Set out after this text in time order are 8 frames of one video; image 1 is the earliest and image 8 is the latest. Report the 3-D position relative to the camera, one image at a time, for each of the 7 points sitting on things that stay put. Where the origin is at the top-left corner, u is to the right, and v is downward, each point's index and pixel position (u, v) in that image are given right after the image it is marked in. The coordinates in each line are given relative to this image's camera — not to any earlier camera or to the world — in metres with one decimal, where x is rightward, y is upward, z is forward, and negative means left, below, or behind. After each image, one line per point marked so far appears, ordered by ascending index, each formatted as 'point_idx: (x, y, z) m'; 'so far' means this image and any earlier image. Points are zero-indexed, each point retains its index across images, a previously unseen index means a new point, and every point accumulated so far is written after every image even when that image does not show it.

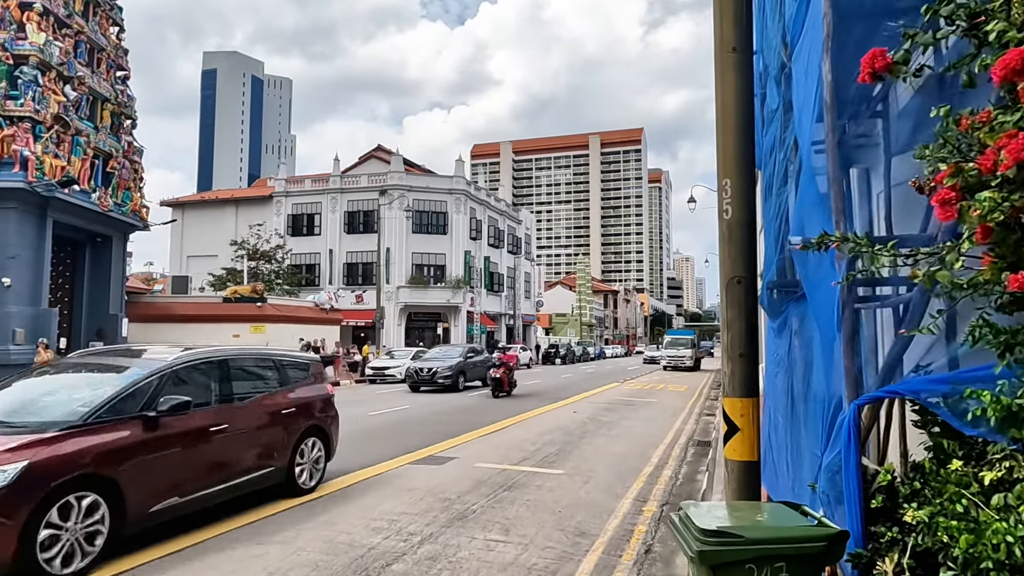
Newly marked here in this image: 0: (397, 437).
0: (-2.0, -2.6, +11.3) m
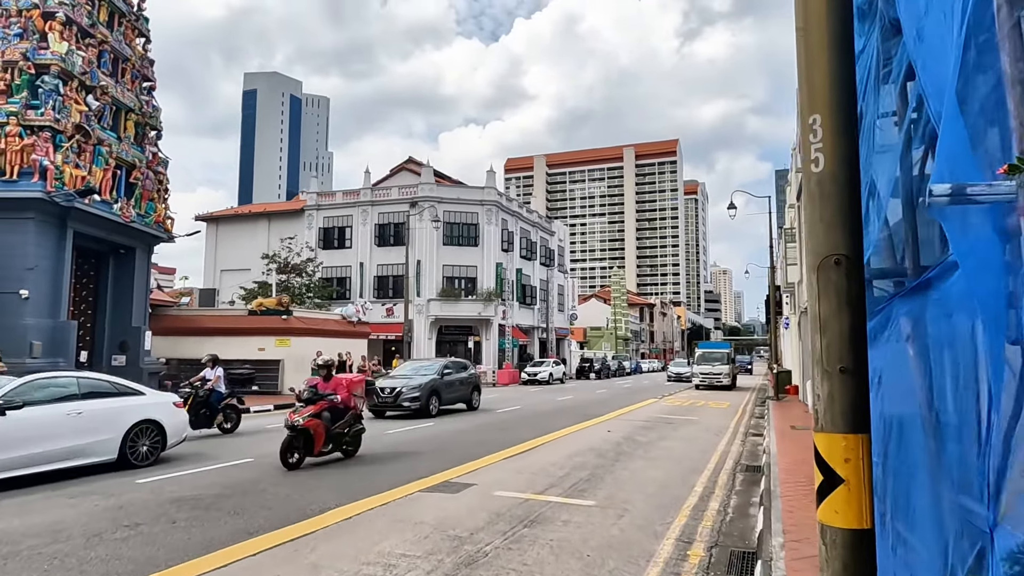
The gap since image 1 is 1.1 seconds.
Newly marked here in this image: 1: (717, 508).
0: (-1.6, -2.7, +10.4) m
1: (+2.4, -2.6, +7.8) m
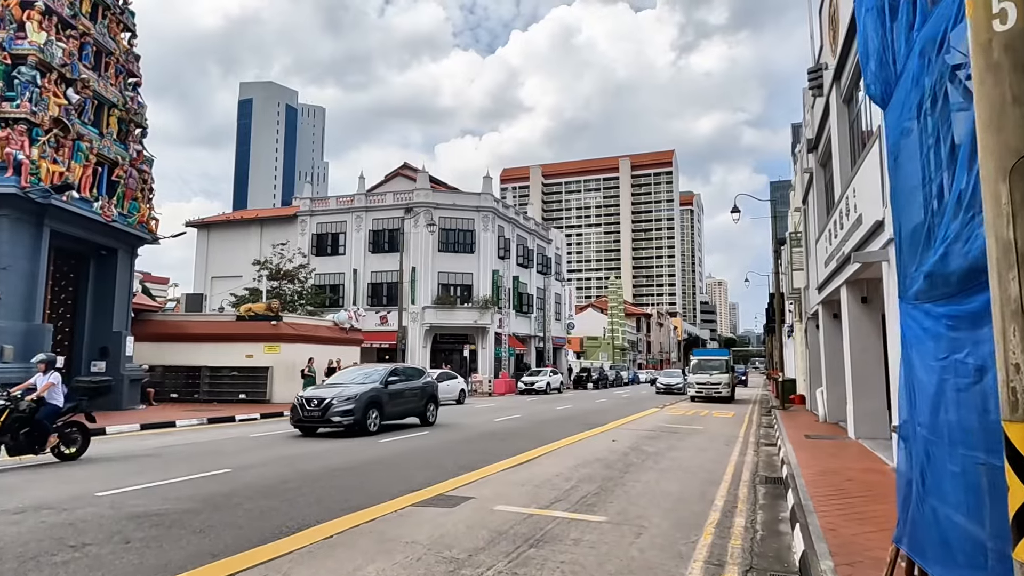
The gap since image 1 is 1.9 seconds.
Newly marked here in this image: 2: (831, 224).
0: (-1.6, -2.6, +9.5) m
1: (+2.5, -2.5, +7.0) m
2: (+7.5, +1.5, +15.6) m
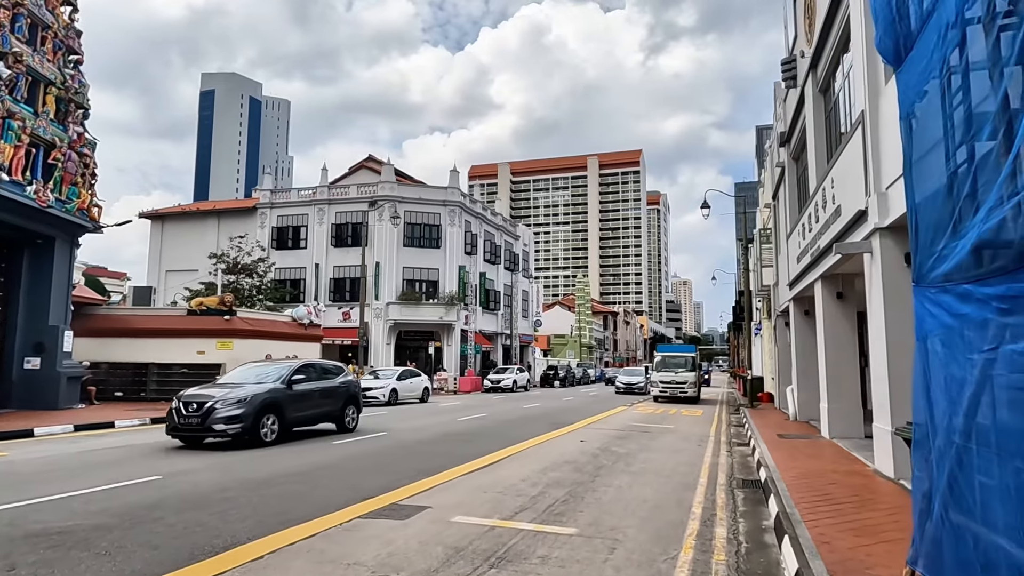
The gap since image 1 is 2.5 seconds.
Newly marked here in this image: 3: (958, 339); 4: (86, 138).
0: (-2.1, -2.5, +8.7) m
1: (+2.1, -2.4, +6.4) m
2: (+6.7, +1.6, +15.3) m
3: (+2.3, -0.3, +3.4) m
4: (-12.5, +4.4, +19.4) m
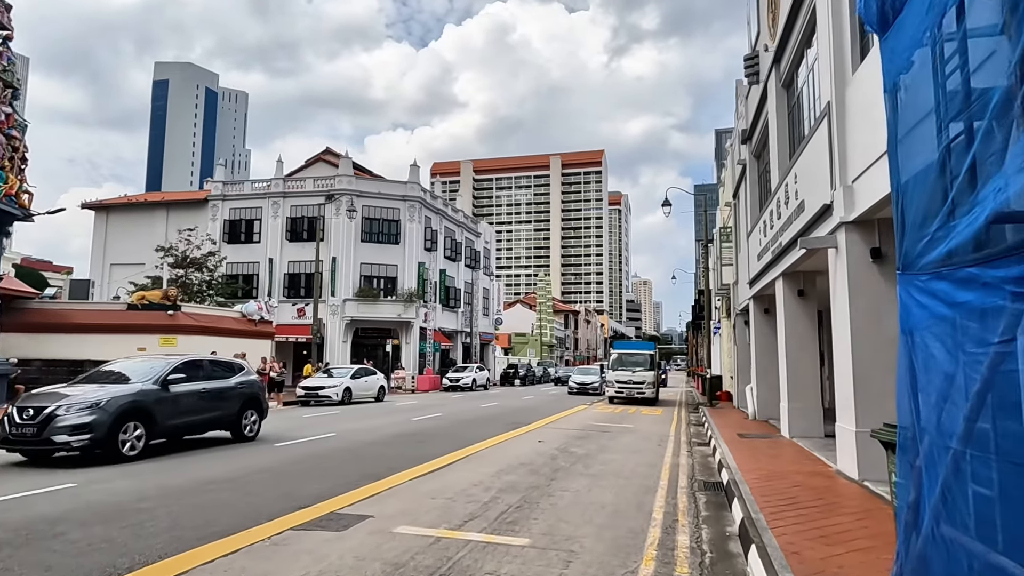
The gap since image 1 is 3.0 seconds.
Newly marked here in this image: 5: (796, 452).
0: (-2.7, -2.4, +8.1) m
1: (+1.6, -2.3, +6.0) m
2: (+5.8, +1.7, +15.1) m
3: (+2.0, -0.2, +3.0) m
4: (-13.7, +4.6, +18.2) m
5: (+4.6, -2.7, +10.7) m
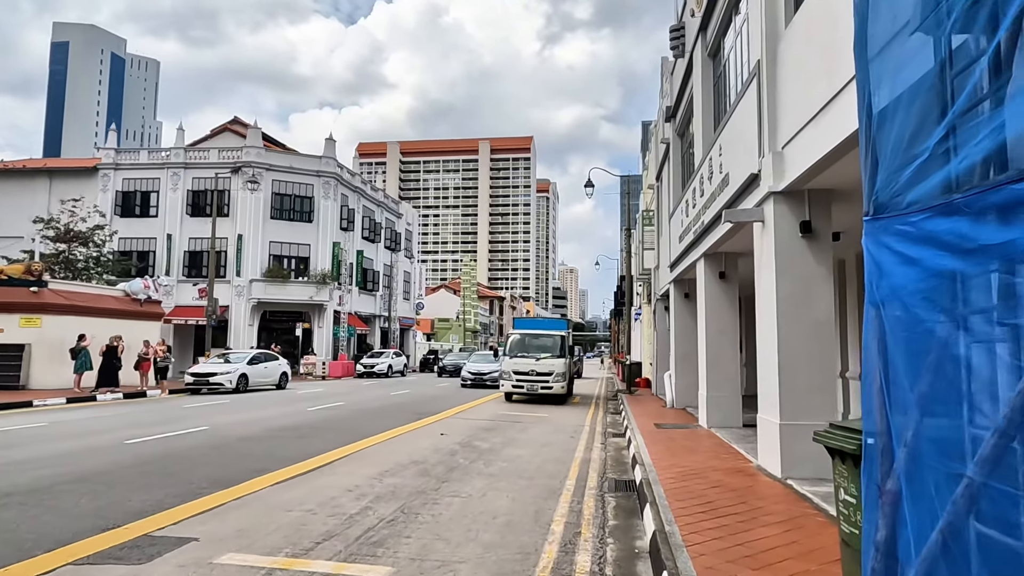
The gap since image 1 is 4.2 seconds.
0: (-3.9, -2.0, +6.6) m
1: (+0.6, -2.1, +4.9) m
2: (+3.8, +2.0, +14.4) m
3: (+1.4, 0.0, +2.0) m
4: (-15.8, +5.4, +15.2) m
5: (+3.0, -2.4, +9.9) m
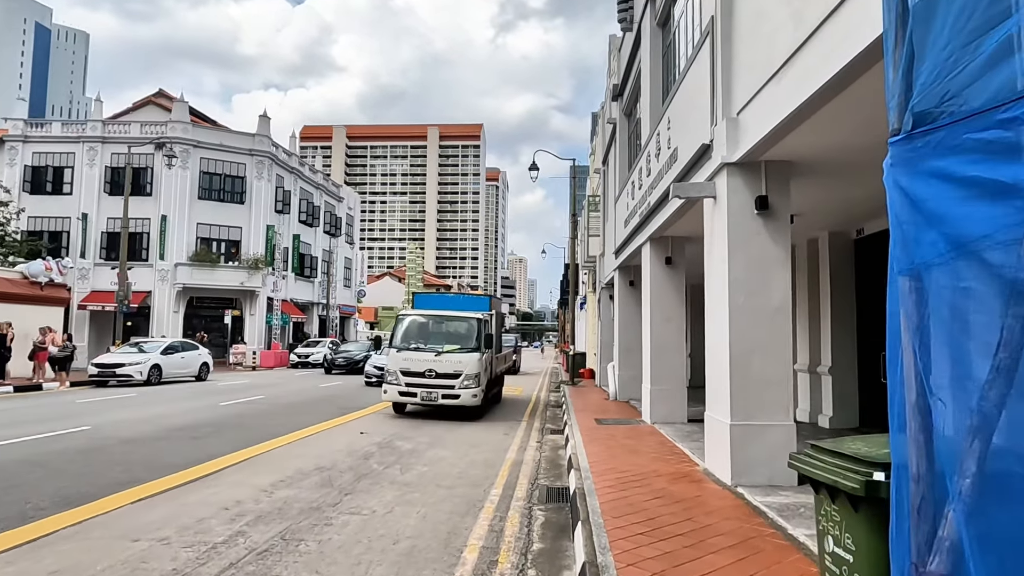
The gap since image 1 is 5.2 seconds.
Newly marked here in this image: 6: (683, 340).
0: (-4.6, -1.8, +5.2) m
1: (0.0, -1.9, +3.9) m
2: (+2.5, +2.3, +13.5) m
3: (+1.0, +0.1, +1.0) m
4: (-17.1, +5.8, +12.9) m
5: (+2.0, -2.1, +9.1) m
6: (+2.9, -0.9, +11.3) m
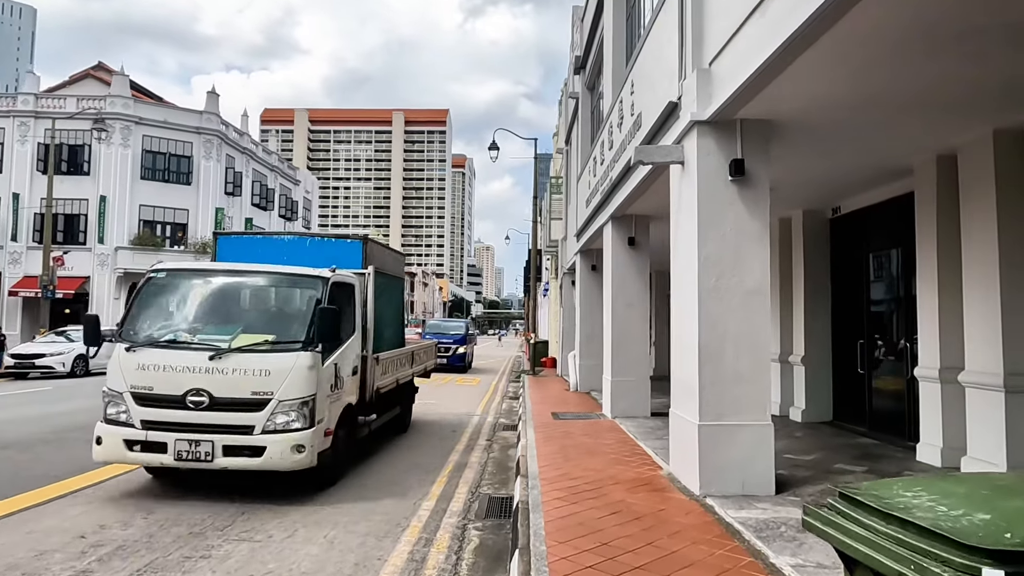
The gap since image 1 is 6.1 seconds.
0: (-5.1, -1.6, +4.0) m
1: (-0.5, -1.8, +2.9) m
2: (+1.6, +2.6, +12.6) m
3: (+0.7, +0.2, 0.0) m
4: (-17.9, +6.2, +10.9) m
5: (+1.3, -1.9, +8.2) m
6: (+2.1, -0.6, +10.4) m
